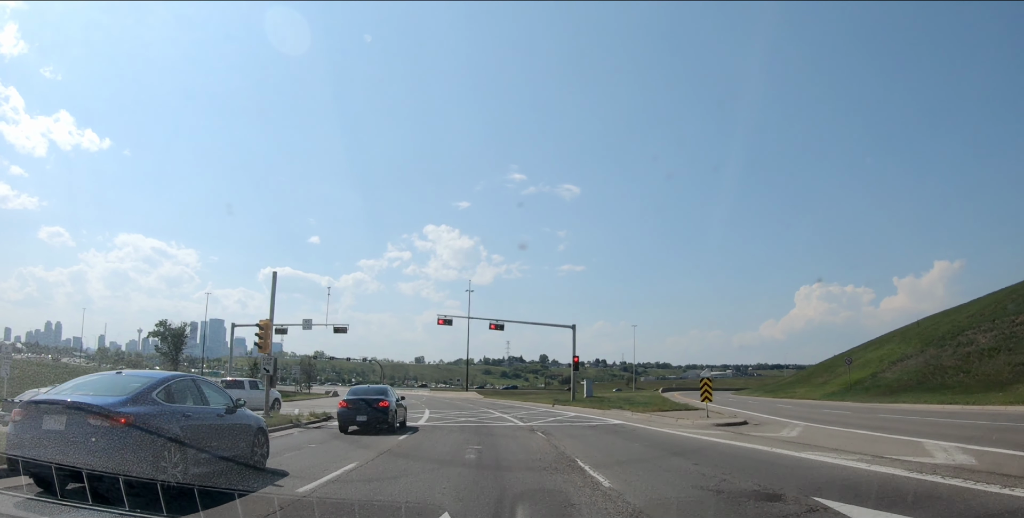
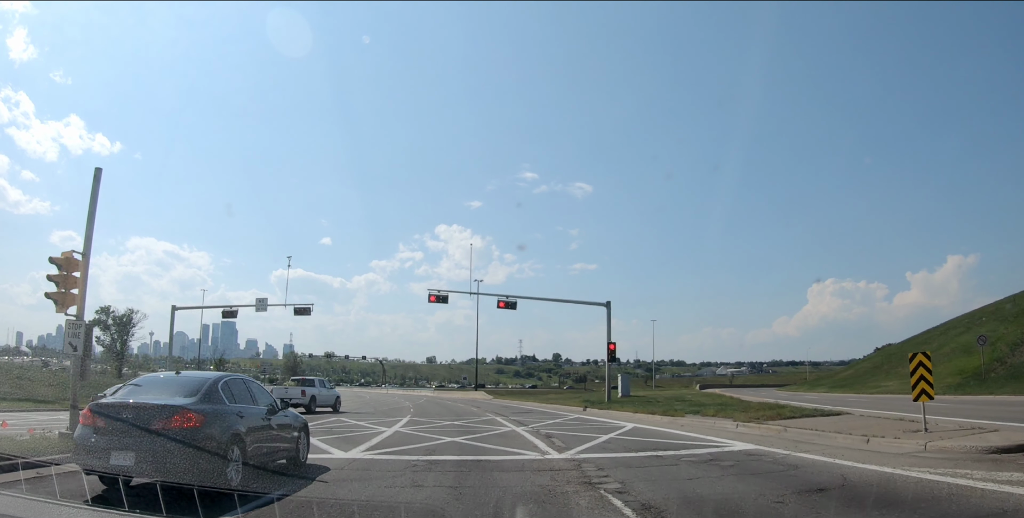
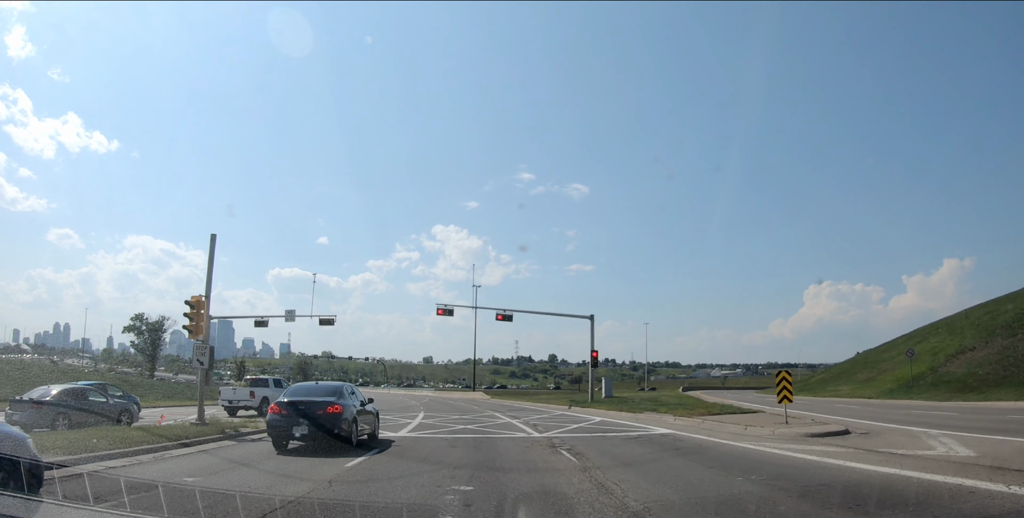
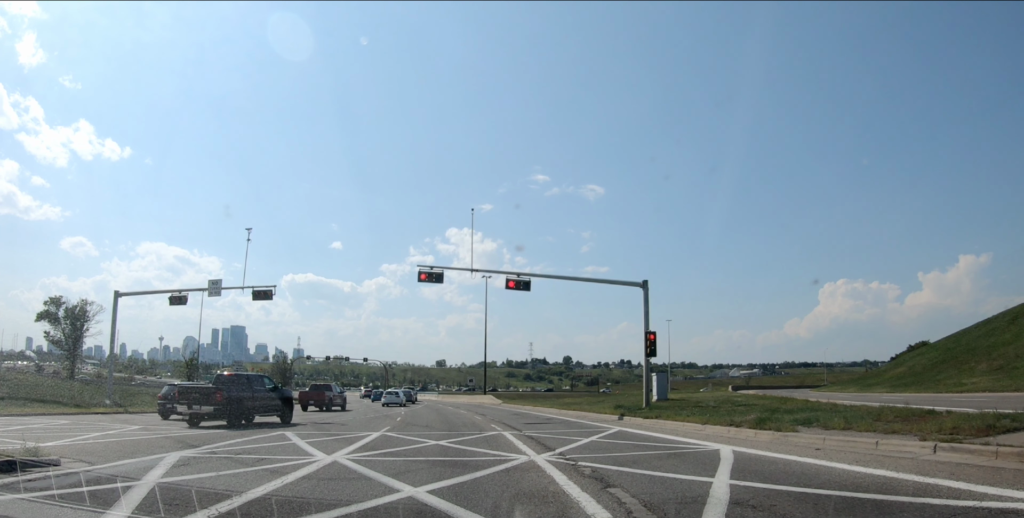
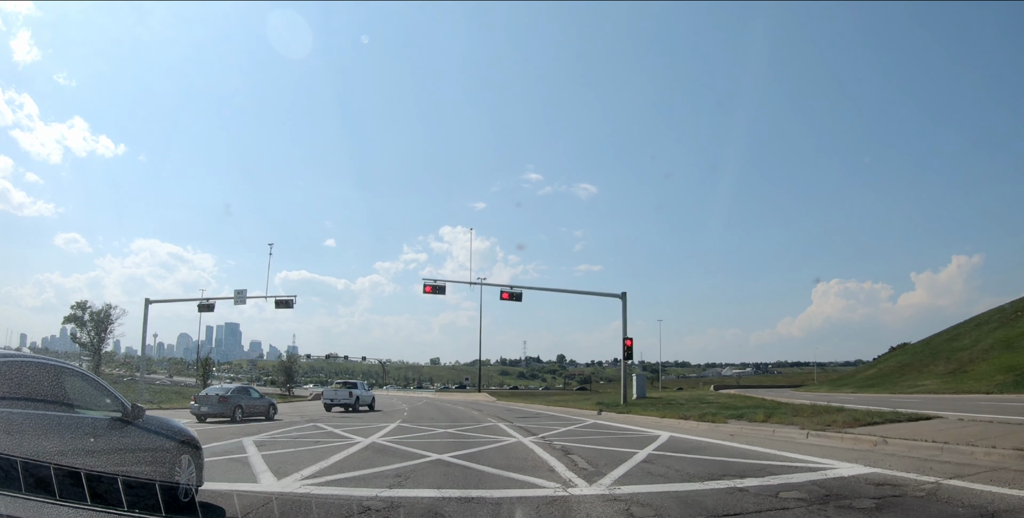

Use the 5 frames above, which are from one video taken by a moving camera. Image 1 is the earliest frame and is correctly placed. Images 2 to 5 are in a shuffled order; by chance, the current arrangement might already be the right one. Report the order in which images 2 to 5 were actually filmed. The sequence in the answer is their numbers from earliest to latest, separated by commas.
3, 2, 5, 4
